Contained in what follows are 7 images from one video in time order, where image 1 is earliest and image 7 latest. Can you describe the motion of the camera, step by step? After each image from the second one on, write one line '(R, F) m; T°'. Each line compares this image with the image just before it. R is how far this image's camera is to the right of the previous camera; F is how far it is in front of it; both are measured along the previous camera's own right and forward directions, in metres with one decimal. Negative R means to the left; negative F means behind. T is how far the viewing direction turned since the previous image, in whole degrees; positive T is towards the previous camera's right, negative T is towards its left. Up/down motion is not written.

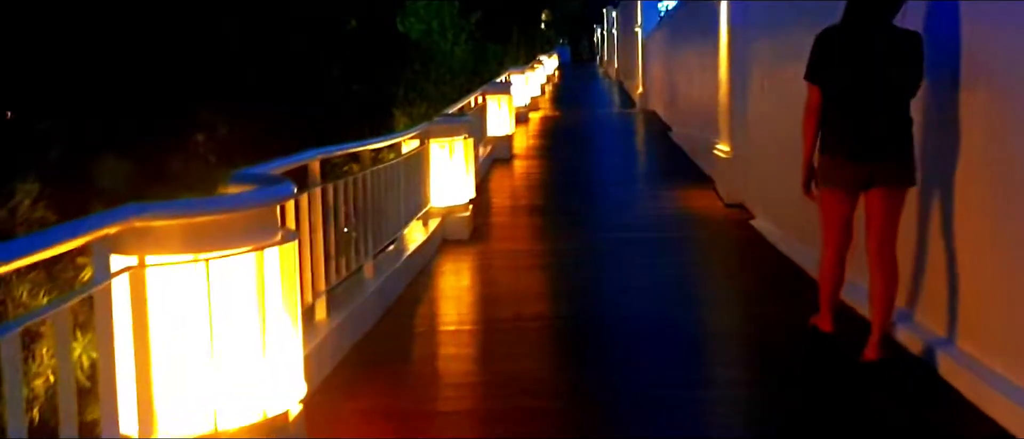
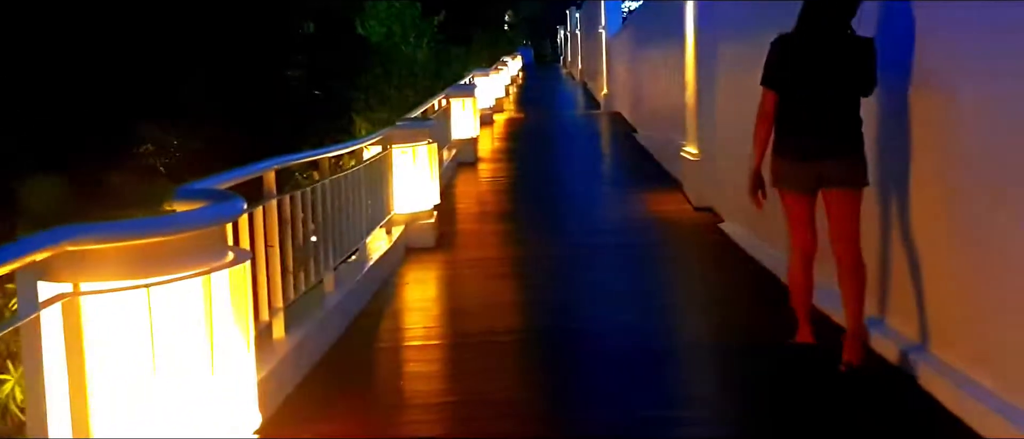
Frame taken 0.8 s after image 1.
(0.0, +0.2) m; +2°
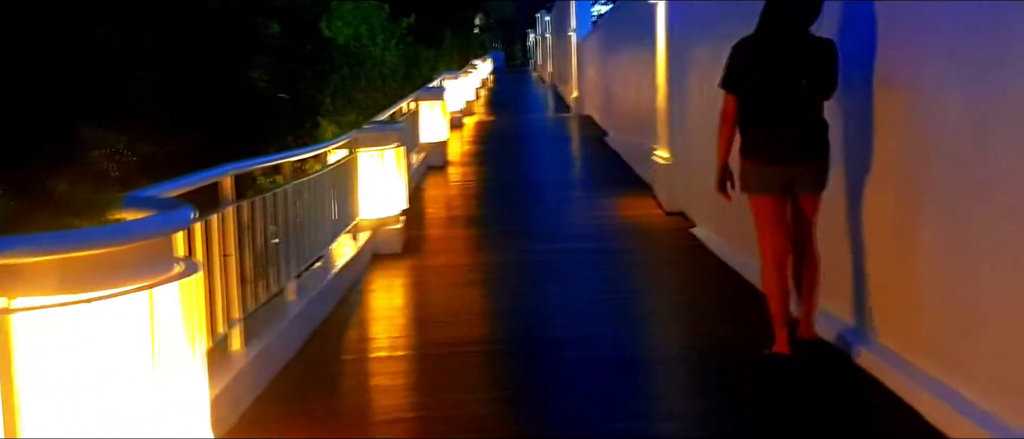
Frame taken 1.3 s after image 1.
(0.0, +0.2) m; +1°
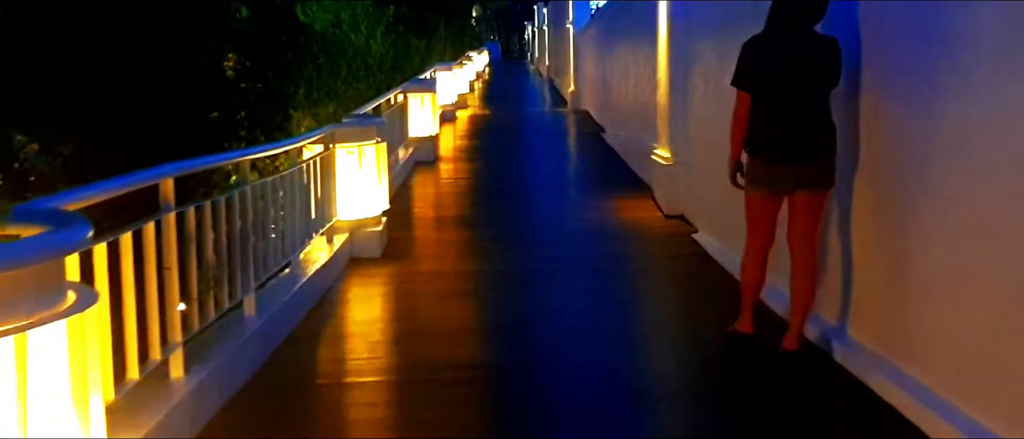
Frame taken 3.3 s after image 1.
(0.0, +0.6) m; 0°
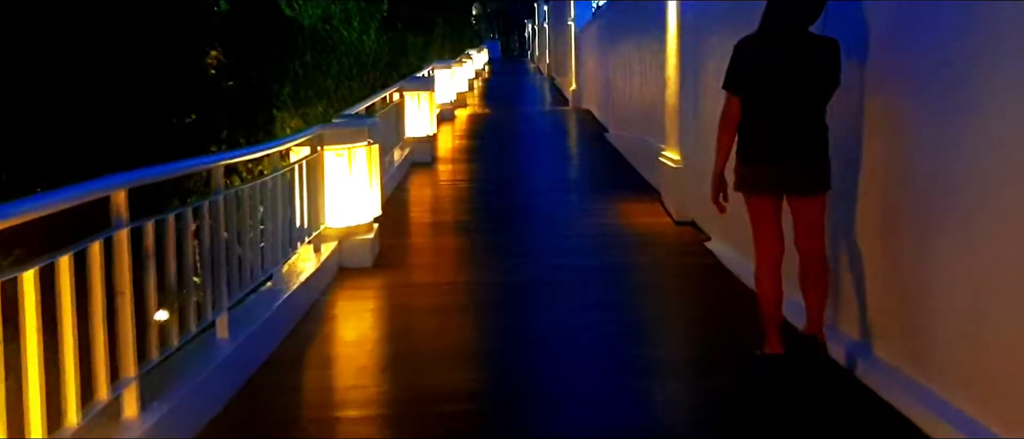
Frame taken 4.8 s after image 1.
(0.0, +0.5) m; 0°
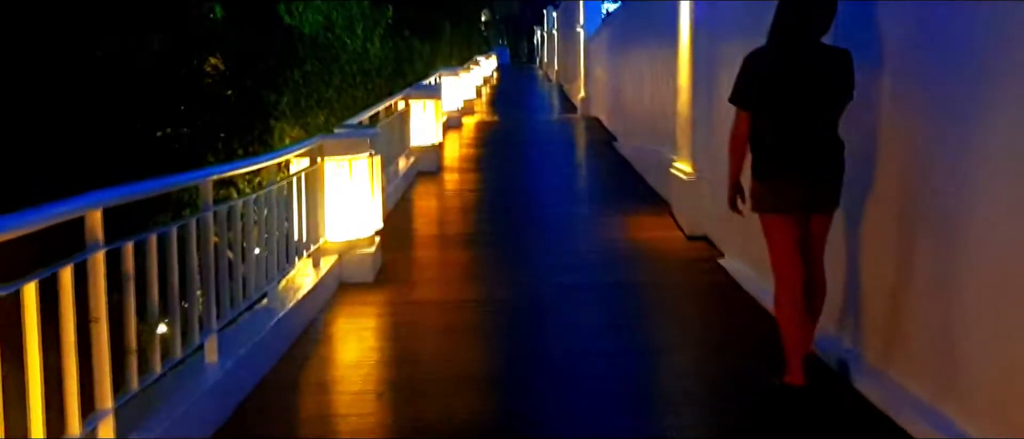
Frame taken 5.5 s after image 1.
(0.0, +0.3) m; 0°
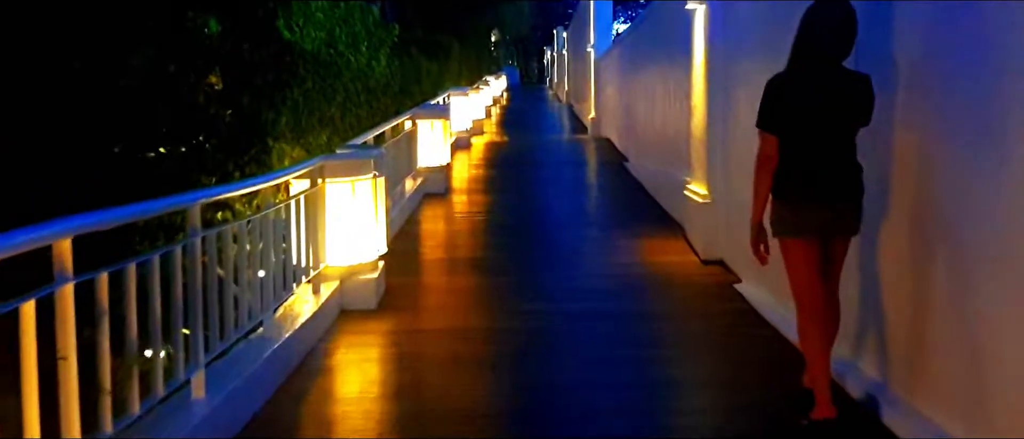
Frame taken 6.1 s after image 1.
(0.0, +0.3) m; 0°
